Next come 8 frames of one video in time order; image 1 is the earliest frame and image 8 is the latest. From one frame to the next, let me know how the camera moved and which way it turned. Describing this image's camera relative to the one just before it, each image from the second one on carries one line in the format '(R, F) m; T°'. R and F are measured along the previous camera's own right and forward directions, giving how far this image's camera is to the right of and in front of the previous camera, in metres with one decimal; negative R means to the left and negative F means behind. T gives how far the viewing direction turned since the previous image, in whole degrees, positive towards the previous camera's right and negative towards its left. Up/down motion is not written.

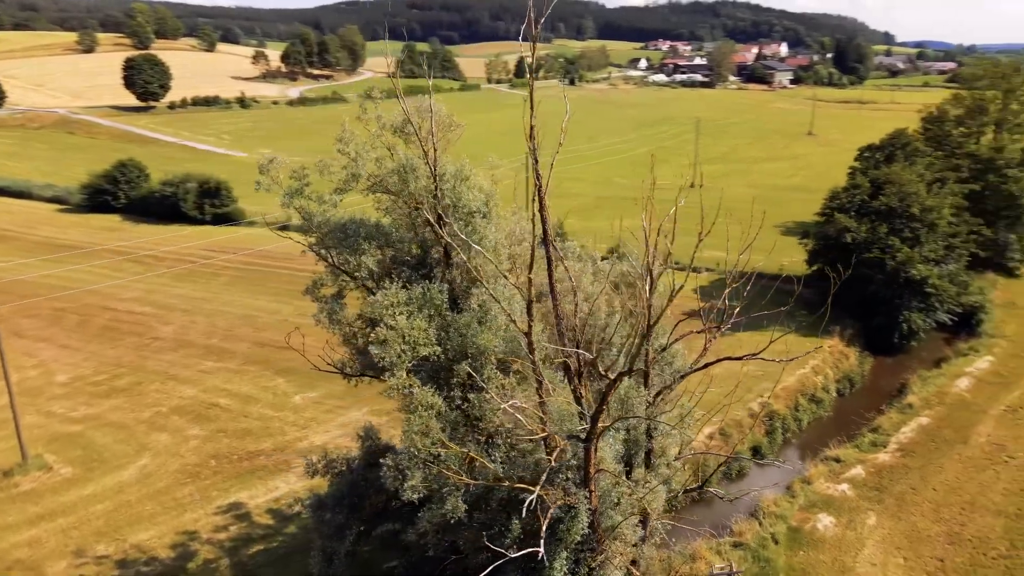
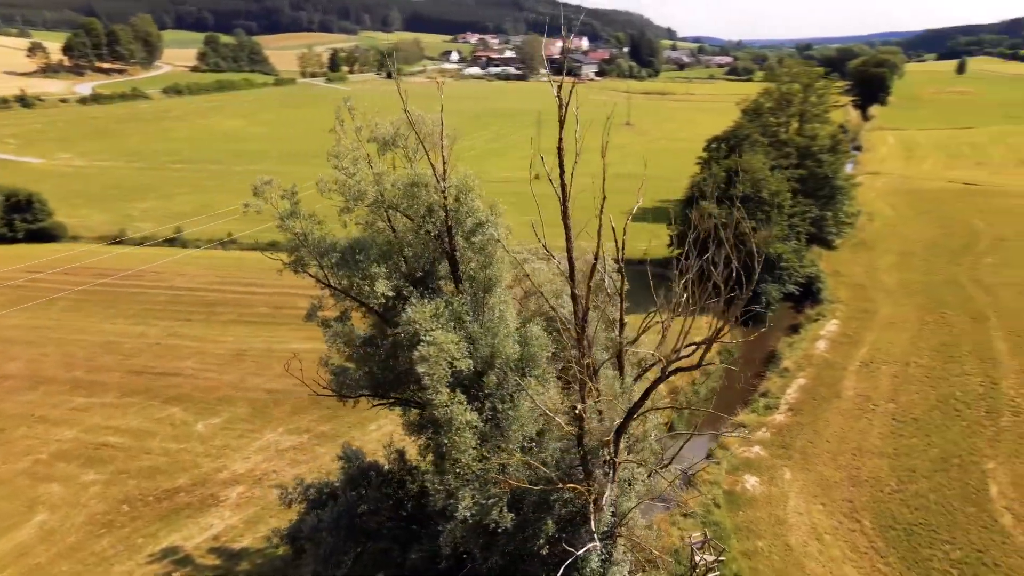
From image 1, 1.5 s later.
(-2.7, +0.1) m; +14°
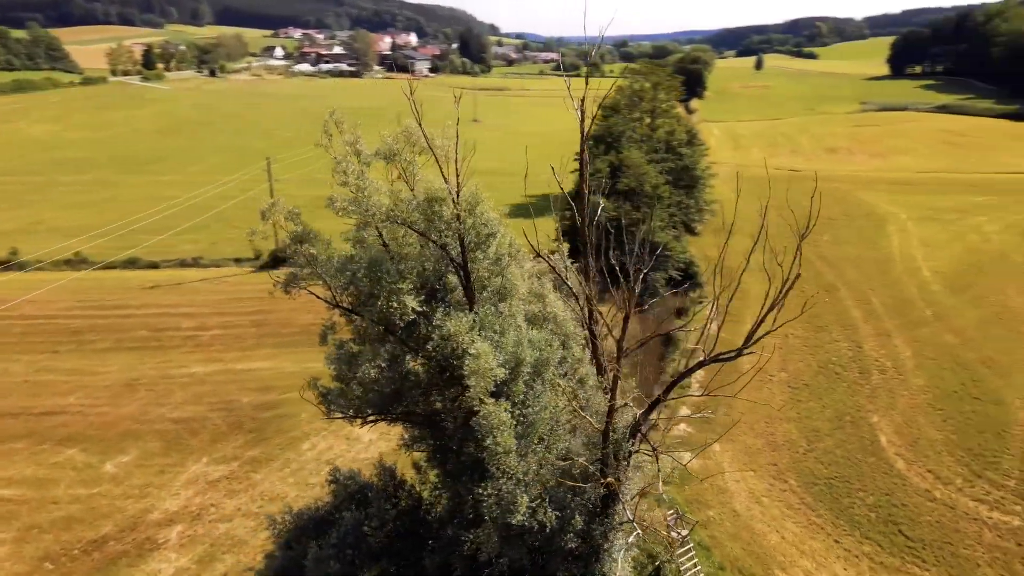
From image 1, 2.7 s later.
(-2.5, 0.0) m; +12°
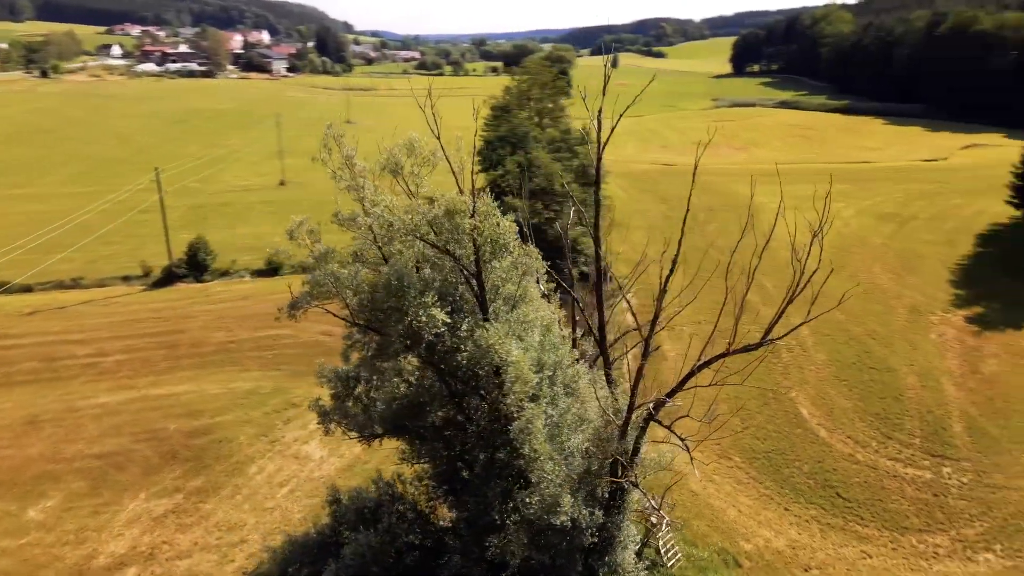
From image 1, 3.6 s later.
(-2.1, 0.0) m; +10°
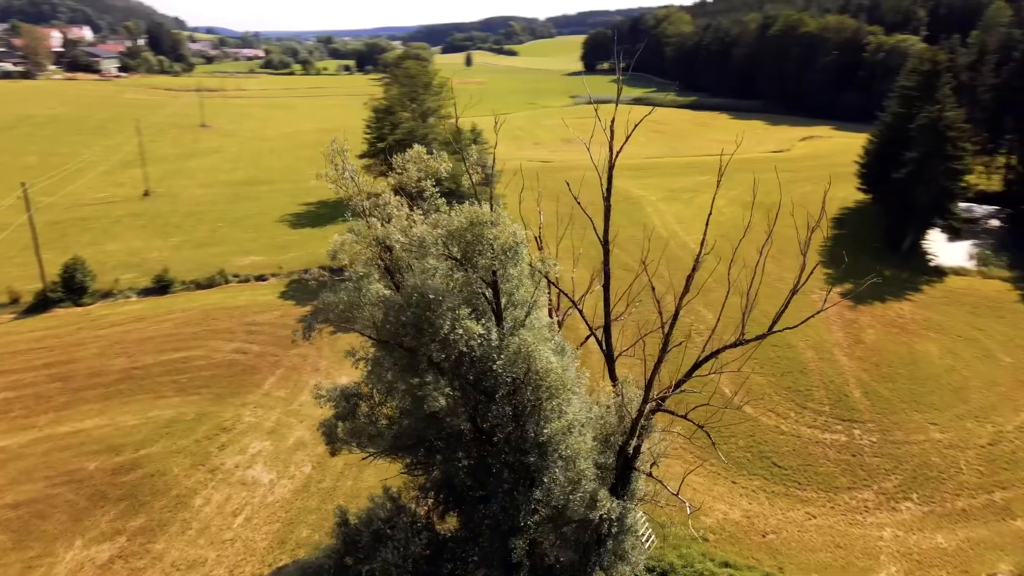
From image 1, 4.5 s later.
(-2.3, 0.0) m; +10°
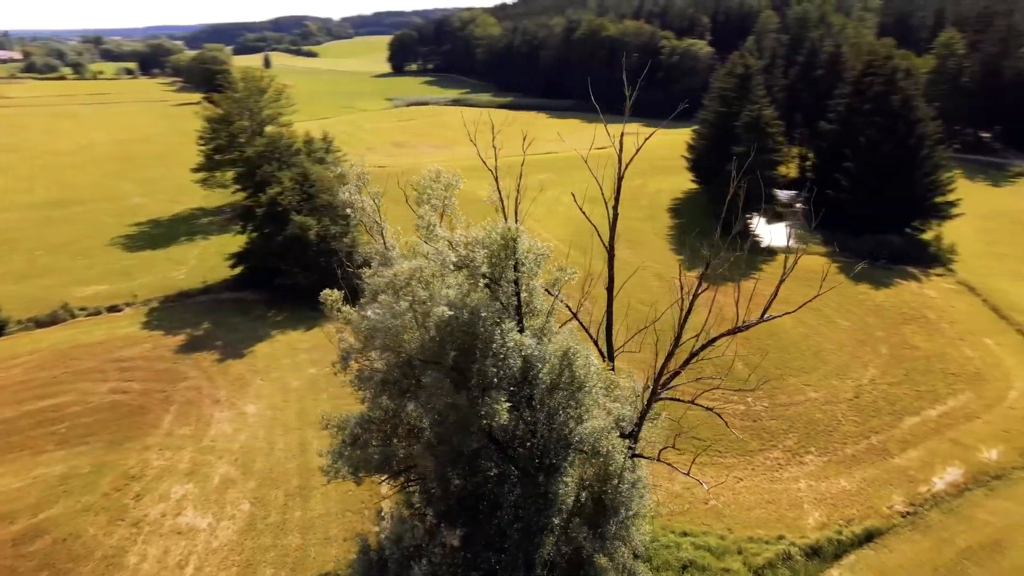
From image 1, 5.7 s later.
(-3.1, -0.1) m; +14°
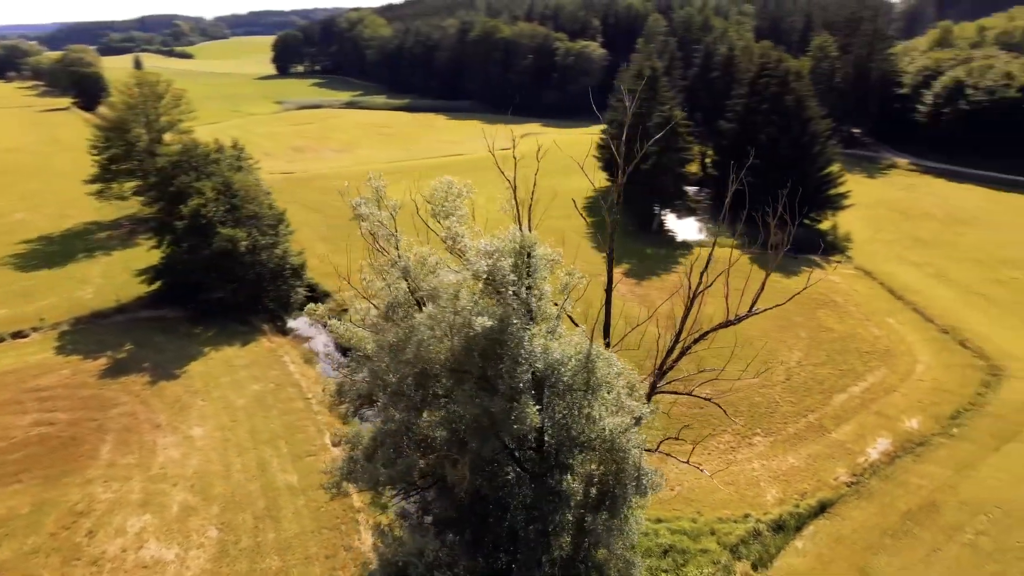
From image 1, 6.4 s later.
(-1.8, -0.1) m; +8°
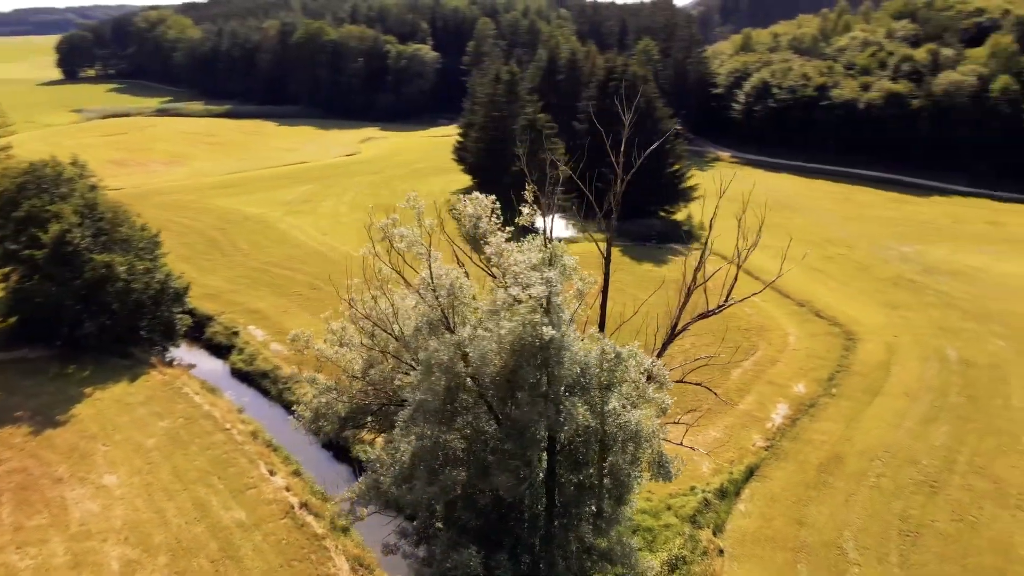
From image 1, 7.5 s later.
(-3.1, -0.1) m; +13°
